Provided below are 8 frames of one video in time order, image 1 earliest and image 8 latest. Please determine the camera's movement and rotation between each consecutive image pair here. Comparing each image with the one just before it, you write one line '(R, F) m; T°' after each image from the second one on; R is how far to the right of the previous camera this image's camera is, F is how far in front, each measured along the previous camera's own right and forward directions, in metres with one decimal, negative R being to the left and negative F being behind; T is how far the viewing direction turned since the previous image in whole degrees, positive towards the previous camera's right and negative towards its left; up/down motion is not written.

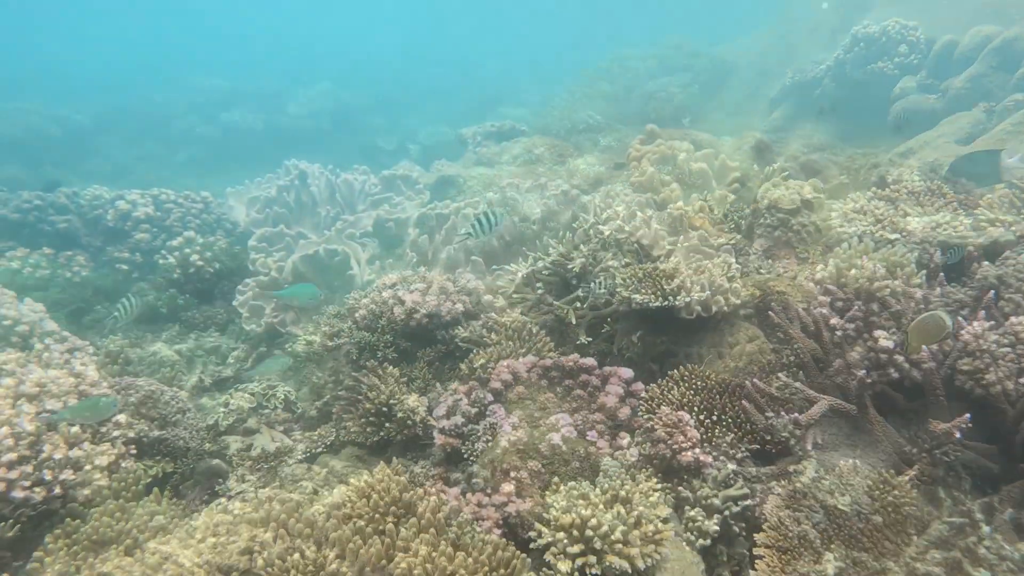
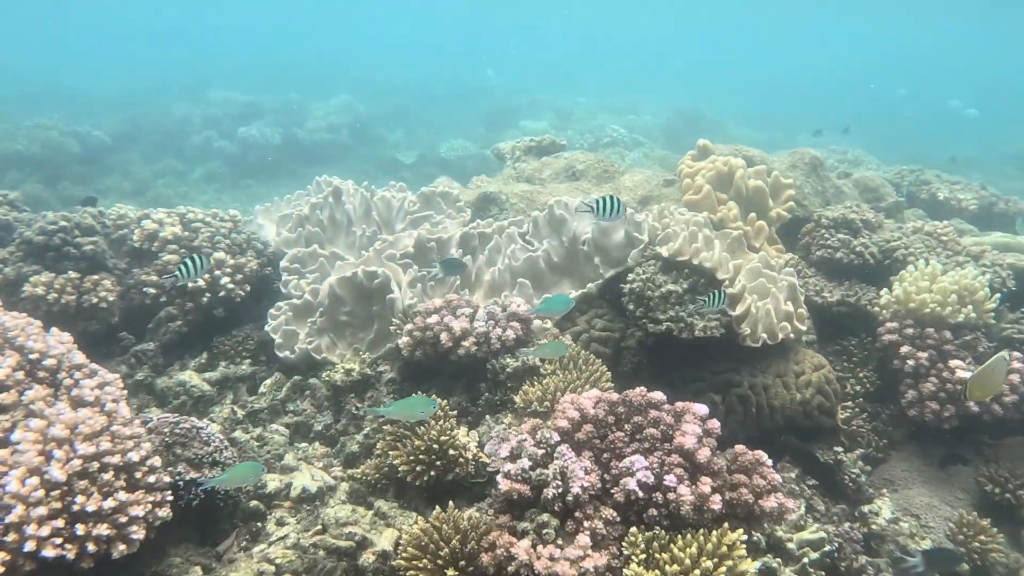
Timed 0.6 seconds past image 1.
(-0.3, +0.3) m; 0°
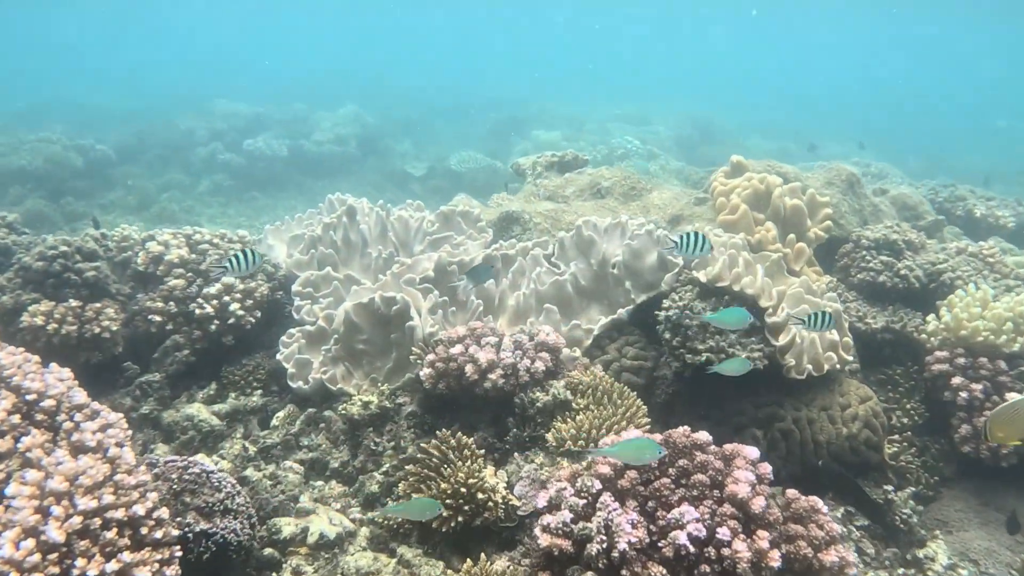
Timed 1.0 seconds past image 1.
(-0.2, +0.3) m; 0°
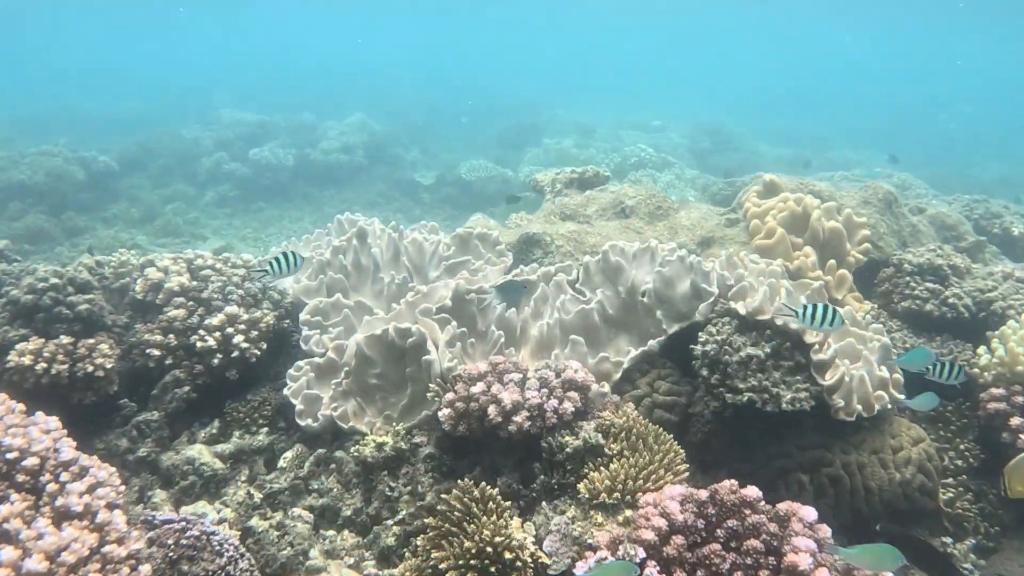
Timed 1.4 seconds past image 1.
(-0.1, +0.4) m; 0°
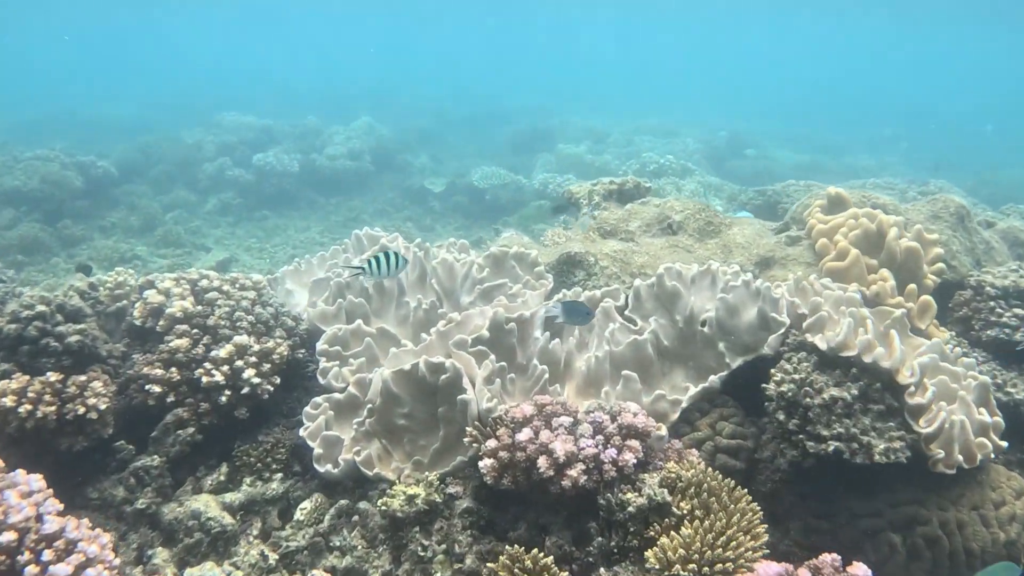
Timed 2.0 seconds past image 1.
(-0.3, +0.6) m; 0°
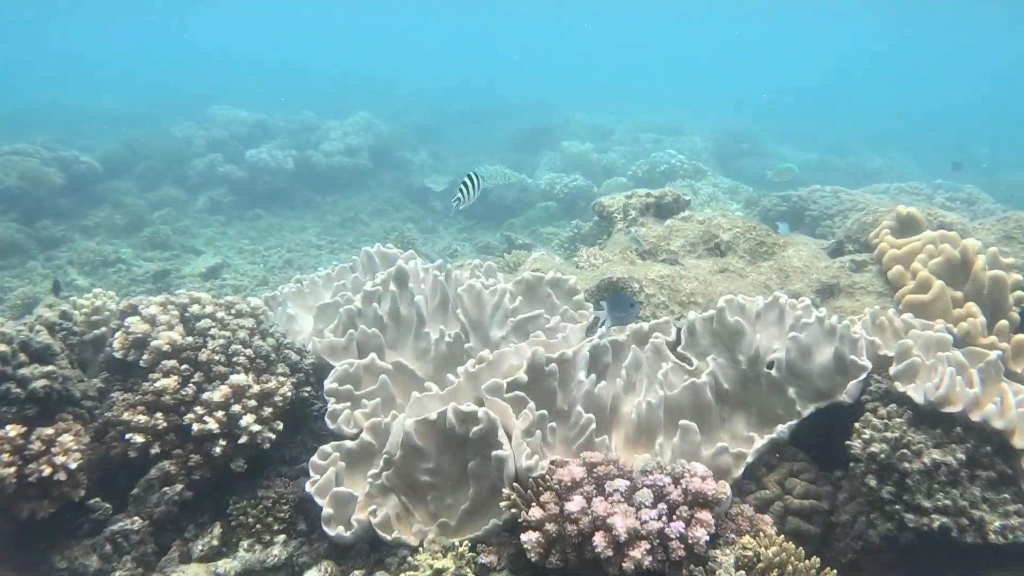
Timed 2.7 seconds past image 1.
(-0.3, +0.6) m; +1°
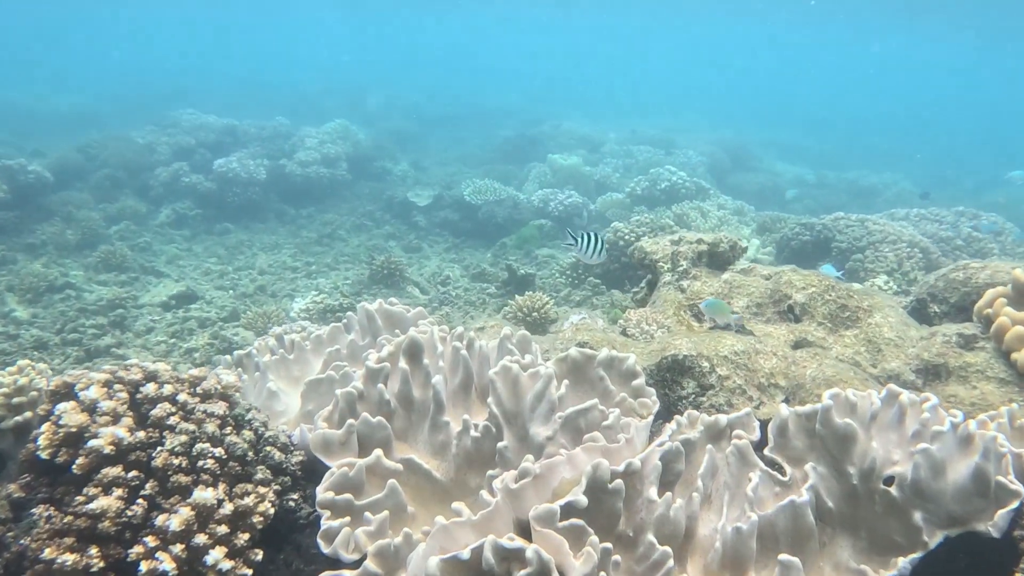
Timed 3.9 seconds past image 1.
(-0.3, +0.9) m; +2°
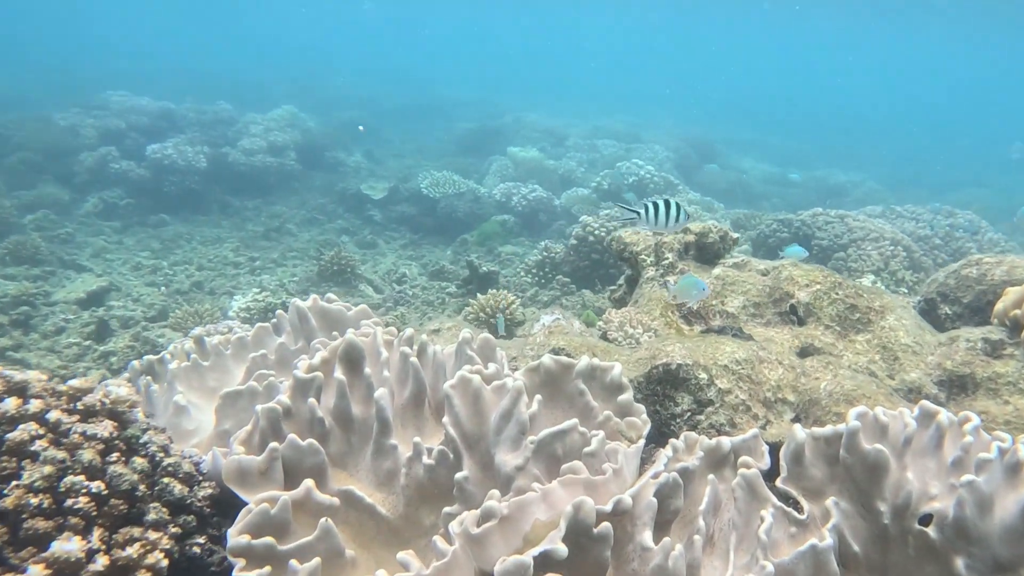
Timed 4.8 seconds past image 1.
(0.0, +0.6) m; +3°
